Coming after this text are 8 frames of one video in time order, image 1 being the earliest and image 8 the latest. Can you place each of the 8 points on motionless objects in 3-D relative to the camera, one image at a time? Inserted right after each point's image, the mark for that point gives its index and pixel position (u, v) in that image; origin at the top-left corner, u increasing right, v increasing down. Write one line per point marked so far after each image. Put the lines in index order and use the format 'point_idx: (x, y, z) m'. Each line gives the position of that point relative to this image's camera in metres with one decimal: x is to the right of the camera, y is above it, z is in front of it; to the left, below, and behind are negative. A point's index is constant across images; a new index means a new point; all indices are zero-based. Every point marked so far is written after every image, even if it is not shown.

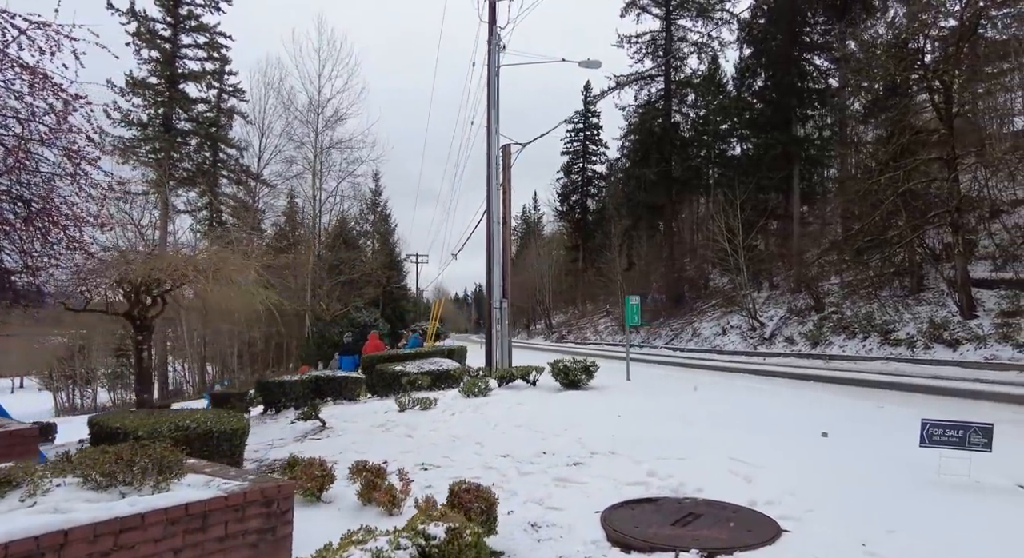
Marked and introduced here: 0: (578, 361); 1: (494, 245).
0: (+1.0, -1.2, +9.6) m
1: (-0.3, +0.7, +14.0) m
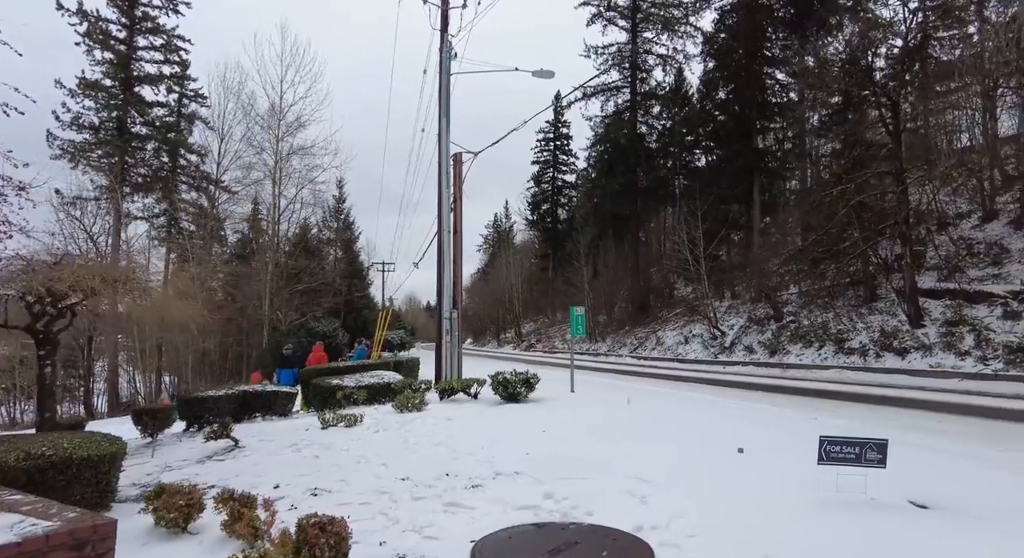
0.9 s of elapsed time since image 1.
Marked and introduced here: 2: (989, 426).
0: (+0.1, -1.4, +9.5) m
1: (-1.4, +0.5, +13.8) m
2: (+6.3, -2.0, +8.9) m
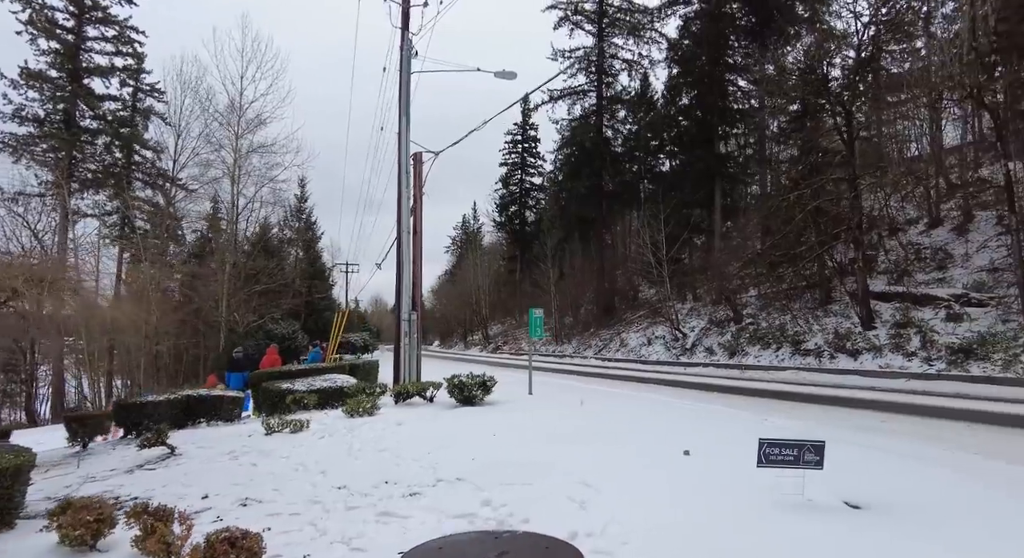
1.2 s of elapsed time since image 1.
0: (-0.5, -1.4, +9.4) m
1: (-2.3, +0.5, +13.7) m
2: (+5.7, -2.0, +9.1) m
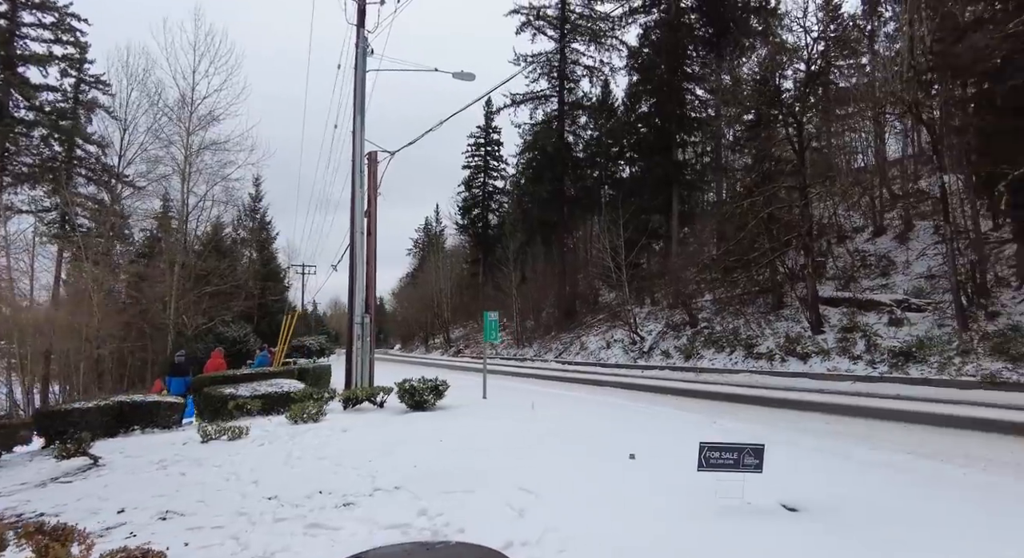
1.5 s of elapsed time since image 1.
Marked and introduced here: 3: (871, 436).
0: (-1.2, -1.4, +9.2) m
1: (-3.2, +0.4, +13.4) m
2: (+5.0, -2.1, +9.3) m
3: (+4.6, -2.0, +8.5) m
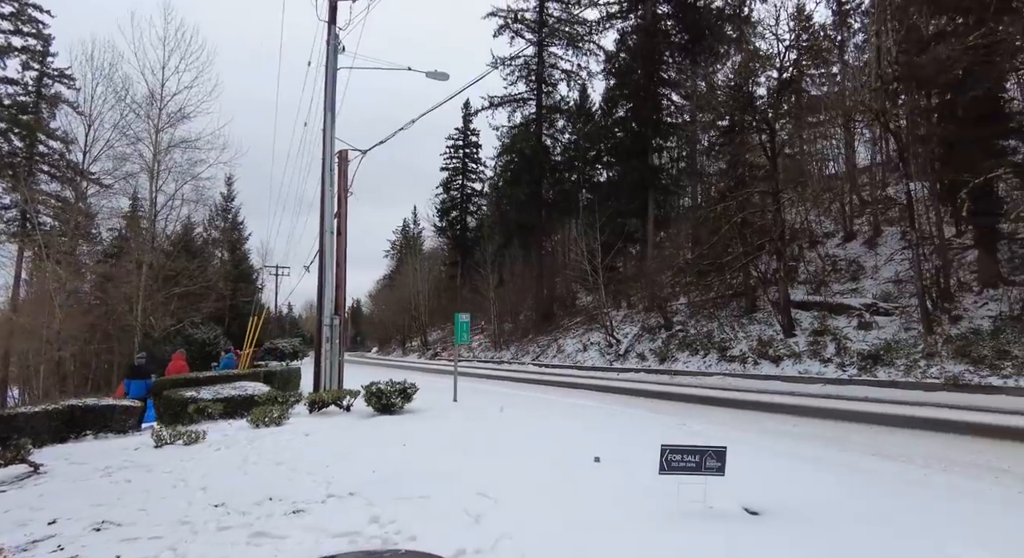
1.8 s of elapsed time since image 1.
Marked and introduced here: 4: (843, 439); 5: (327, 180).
0: (-1.6, -1.4, +9.0) m
1: (-3.7, +0.4, +13.2) m
2: (+4.6, -2.1, +9.4) m
3: (+4.2, -2.1, +8.5) m
4: (+4.2, -2.1, +8.4) m
5: (-3.9, +2.1, +14.0) m
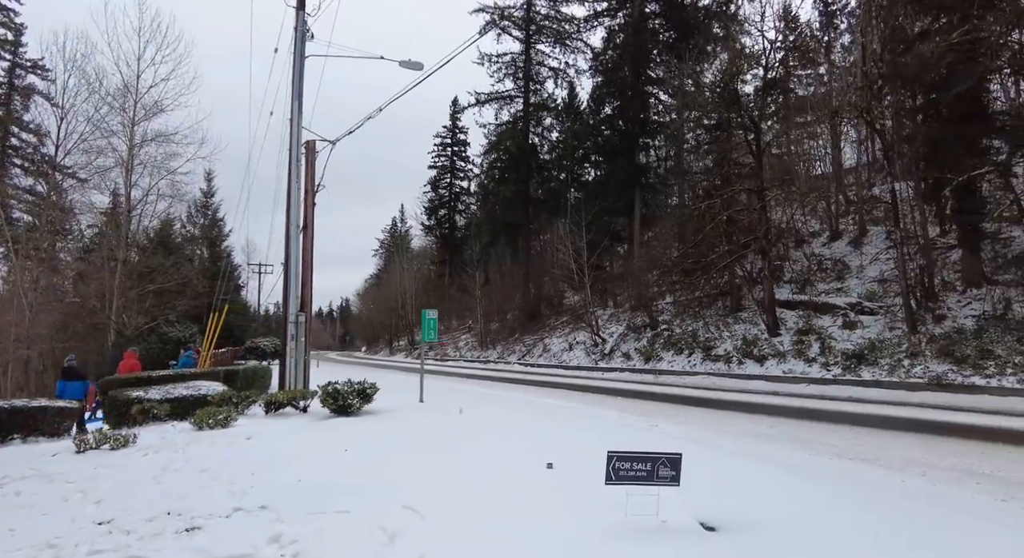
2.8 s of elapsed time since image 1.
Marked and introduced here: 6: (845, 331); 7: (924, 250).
0: (-2.1, -1.4, +8.5) m
1: (-4.2, +0.5, +12.7) m
2: (+4.1, -2.1, +9.0) m
3: (+3.7, -2.0, +8.1) m
4: (+3.8, -2.0, +8.0) m
5: (-4.5, +2.2, +13.5) m
6: (+10.0, -1.6, +19.8) m
7: (+11.6, +0.9, +18.6) m
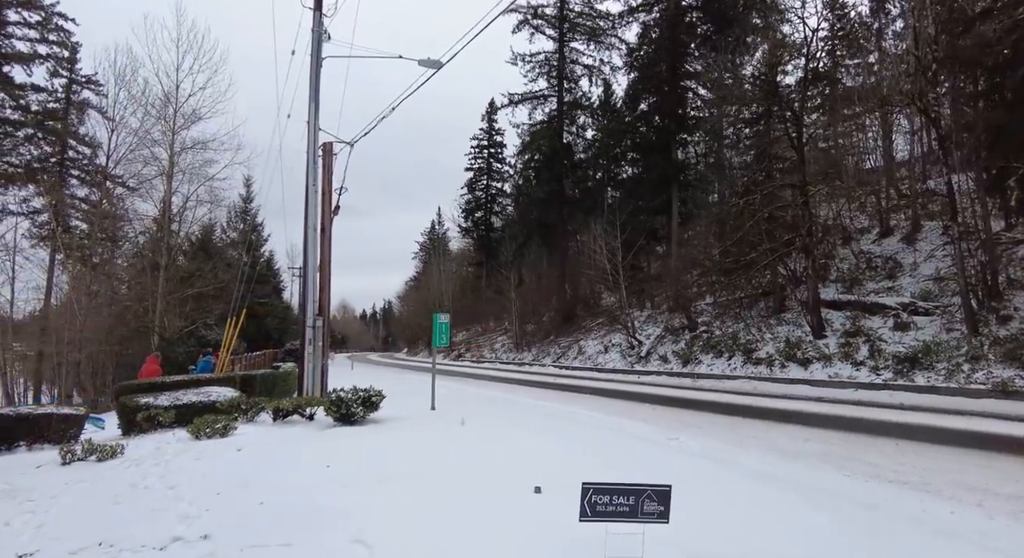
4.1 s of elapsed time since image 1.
0: (-1.9, -1.4, +8.1) m
1: (-3.8, +0.5, +12.4) m
2: (+4.4, -2.0, +8.2) m
3: (+3.9, -2.0, +7.3) m
4: (+4.0, -2.0, +7.2) m
5: (-4.0, +2.1, +13.2) m
6: (+10.9, -1.5, +18.6) m
7: (+12.4, +0.9, +17.3) m
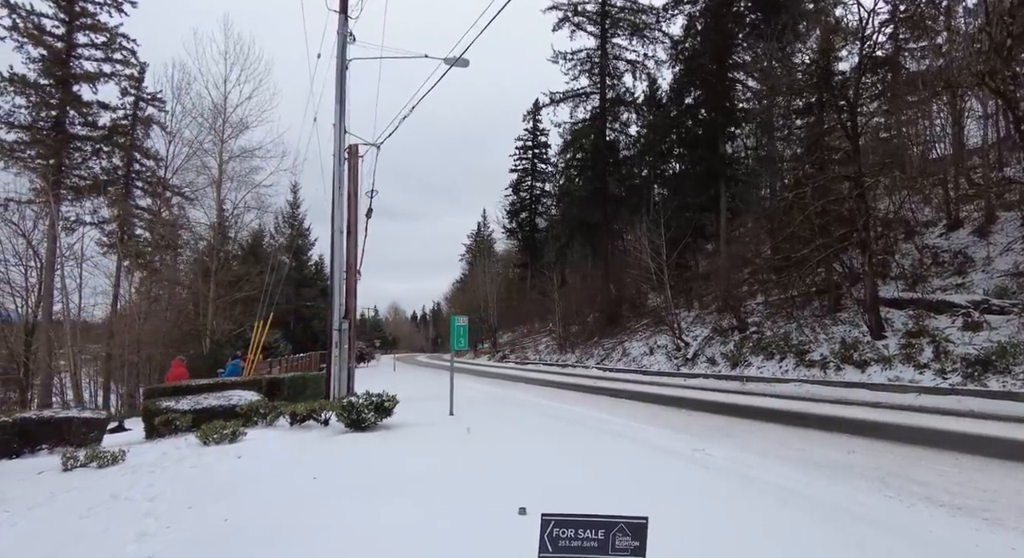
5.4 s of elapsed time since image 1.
0: (-1.5, -1.4, +7.7) m
1: (-3.2, +0.5, +12.1) m
2: (+4.7, -2.0, +7.4) m
3: (+4.2, -1.9, +6.5) m
4: (+4.2, -1.9, +6.4) m
5: (-3.3, +2.1, +12.9) m
6: (+11.9, -1.4, +17.3) m
7: (+13.3, +1.0, +15.9) m
